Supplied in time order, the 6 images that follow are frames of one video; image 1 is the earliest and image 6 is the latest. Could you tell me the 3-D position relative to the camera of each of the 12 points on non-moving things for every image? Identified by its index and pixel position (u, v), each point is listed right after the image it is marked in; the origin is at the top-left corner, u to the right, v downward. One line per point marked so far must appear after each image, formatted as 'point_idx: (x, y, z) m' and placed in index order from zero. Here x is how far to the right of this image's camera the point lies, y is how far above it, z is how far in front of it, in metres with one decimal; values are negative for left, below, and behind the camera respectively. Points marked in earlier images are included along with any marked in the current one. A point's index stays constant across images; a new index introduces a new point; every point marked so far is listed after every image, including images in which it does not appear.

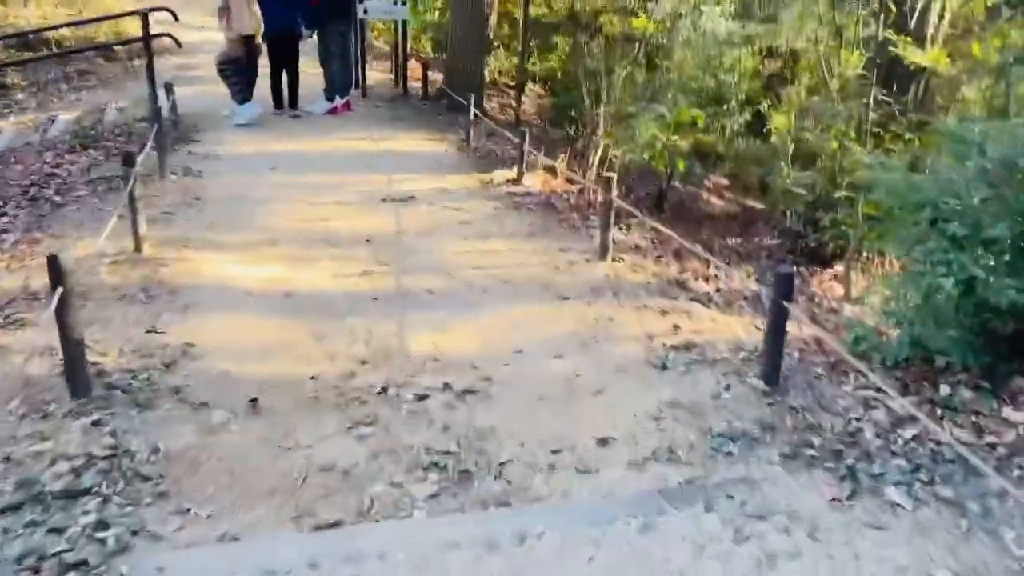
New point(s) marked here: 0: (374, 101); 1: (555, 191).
0: (-1.9, +2.6, +11.2) m
1: (+0.4, +0.9, +7.4) m
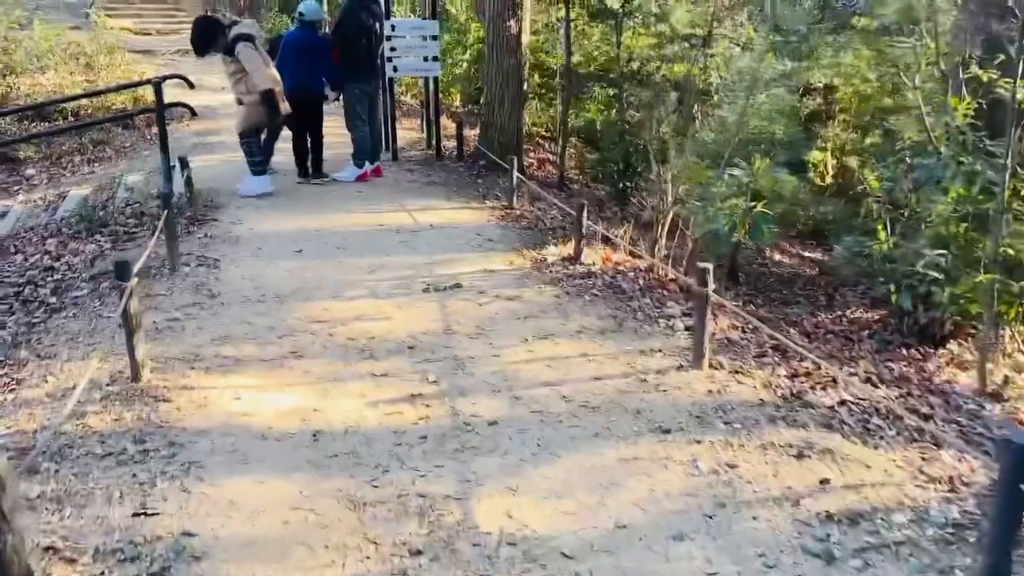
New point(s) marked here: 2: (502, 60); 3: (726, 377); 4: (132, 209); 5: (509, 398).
0: (-1.4, +1.6, +10.4) m
1: (+0.9, +0.2, +6.5) m
2: (-0.1, +2.9, +10.1) m
3: (+1.2, -0.5, +4.5) m
4: (-3.8, +0.8, +8.2) m
5: (0.0, -0.6, +4.2) m
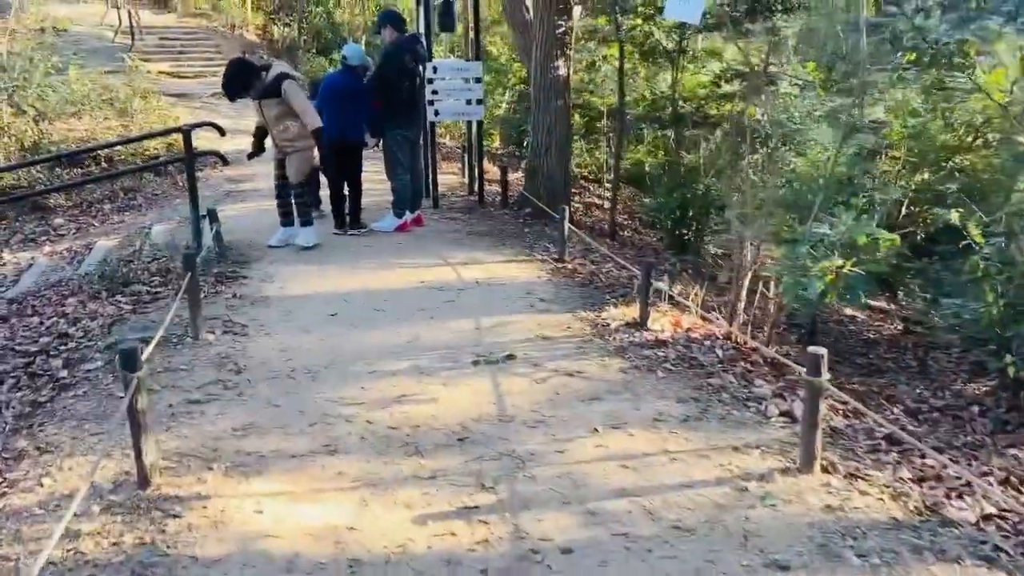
0: (-0.8, +0.9, +9.8) m
1: (+1.3, -0.3, +5.7) m
2: (+0.4, +2.2, +9.5) m
3: (+1.5, -0.9, +3.8) m
4: (-3.4, +0.2, +7.6) m
5: (+0.3, -1.0, +3.5) m
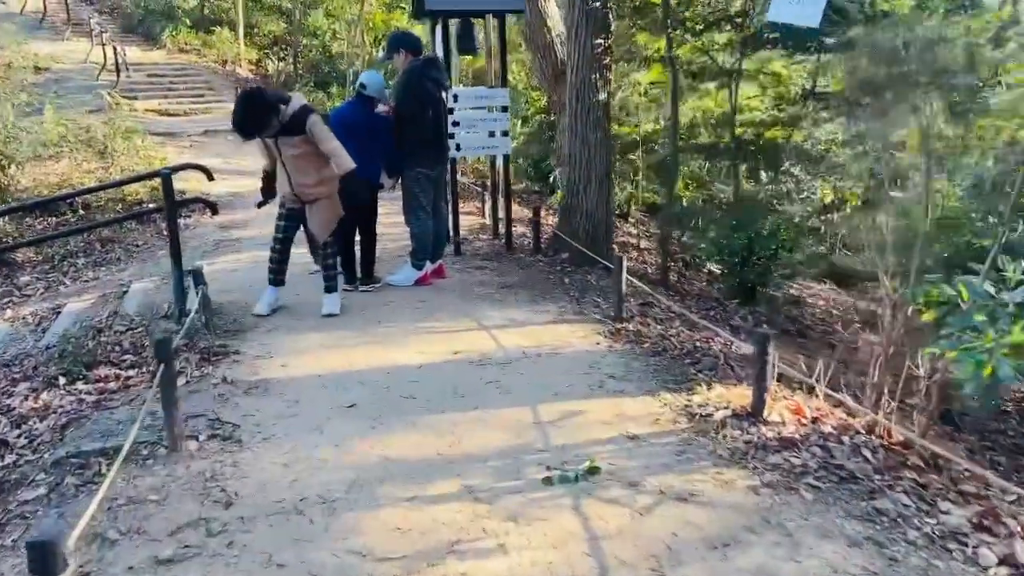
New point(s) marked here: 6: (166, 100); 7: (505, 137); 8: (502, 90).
0: (-0.4, +0.3, +8.5) m
1: (+1.7, -0.8, +4.4) m
2: (+0.8, +1.6, +8.3) m
3: (+2.0, -1.3, +2.4) m
4: (-3.0, -0.4, +6.3) m
5: (+0.7, -1.4, +2.1) m
6: (-8.6, +4.6, +19.9) m
7: (-0.1, +1.6, +8.5) m
8: (-0.1, +2.1, +8.4) m
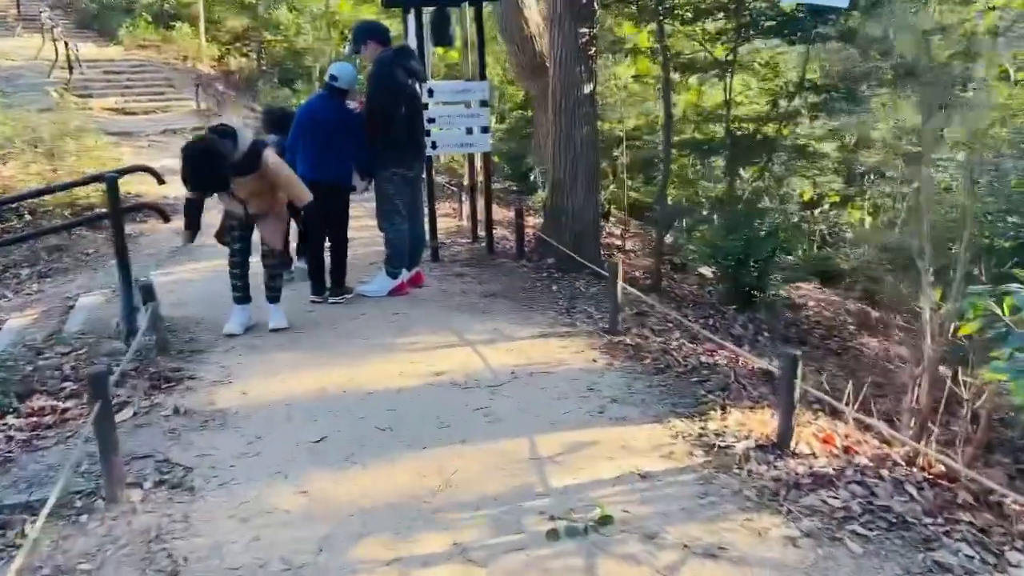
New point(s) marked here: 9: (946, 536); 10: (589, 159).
0: (-0.6, +0.2, +7.9) m
1: (+1.7, -0.8, +3.9) m
2: (+0.6, +1.5, +7.7) m
3: (+2.0, -1.3, +1.9) m
4: (-3.1, -0.5, +5.6) m
5: (+0.8, -1.4, +1.6) m
6: (-9.2, +4.5, +19.0) m
7: (-0.3, +1.5, +7.9) m
8: (-0.3, +2.0, +7.9) m
9: (+1.8, -1.0, +3.3) m
10: (+0.8, +1.2, +7.8) m
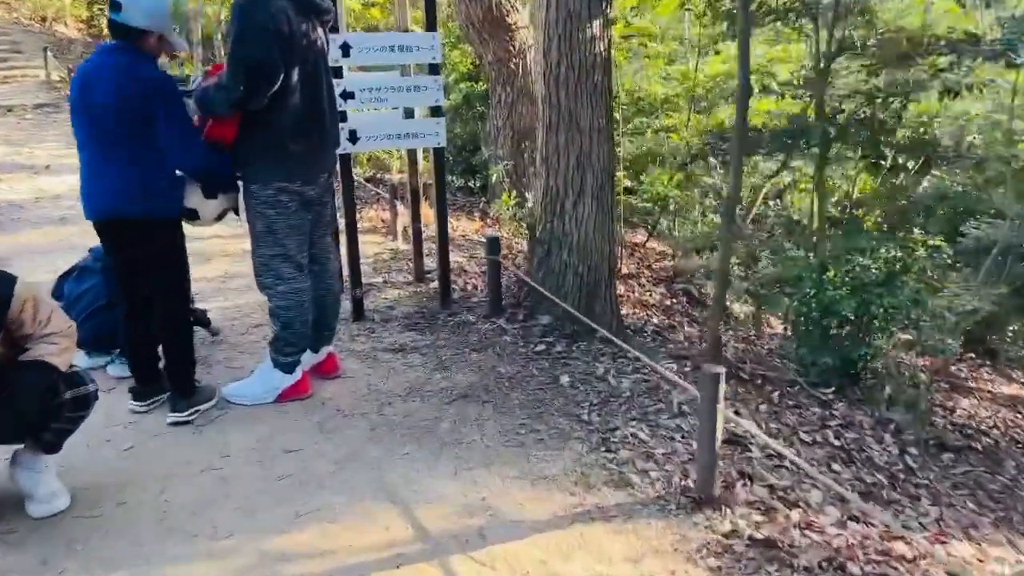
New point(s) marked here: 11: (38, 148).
0: (-0.8, -0.3, +4.9) m
1: (+1.9, -1.4, +1.1) m
2: (+0.4, +1.1, +4.8) m
3: (+2.4, -1.9, -0.8) m
4: (-3.0, -1.1, +2.4) m
5: (+1.3, -2.1, -1.2) m
6: (-10.5, +4.1, +15.0) m
7: (-0.5, +1.0, +4.9) m
8: (-0.5, +1.5, +4.8) m
9: (+2.0, -1.6, +0.5) m
10: (+0.6, +0.8, +4.9) m
11: (-6.1, +1.8, +10.3) m
